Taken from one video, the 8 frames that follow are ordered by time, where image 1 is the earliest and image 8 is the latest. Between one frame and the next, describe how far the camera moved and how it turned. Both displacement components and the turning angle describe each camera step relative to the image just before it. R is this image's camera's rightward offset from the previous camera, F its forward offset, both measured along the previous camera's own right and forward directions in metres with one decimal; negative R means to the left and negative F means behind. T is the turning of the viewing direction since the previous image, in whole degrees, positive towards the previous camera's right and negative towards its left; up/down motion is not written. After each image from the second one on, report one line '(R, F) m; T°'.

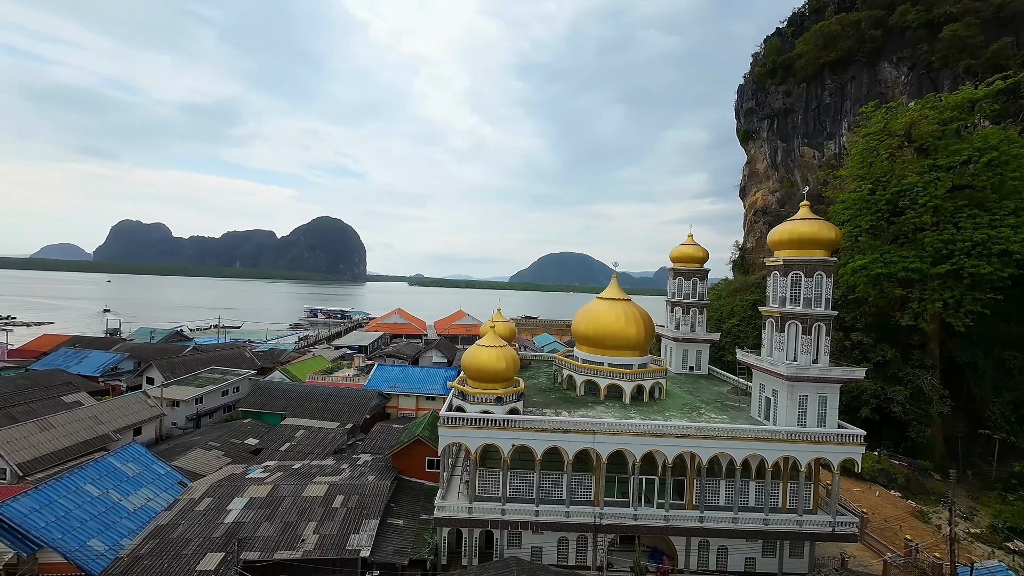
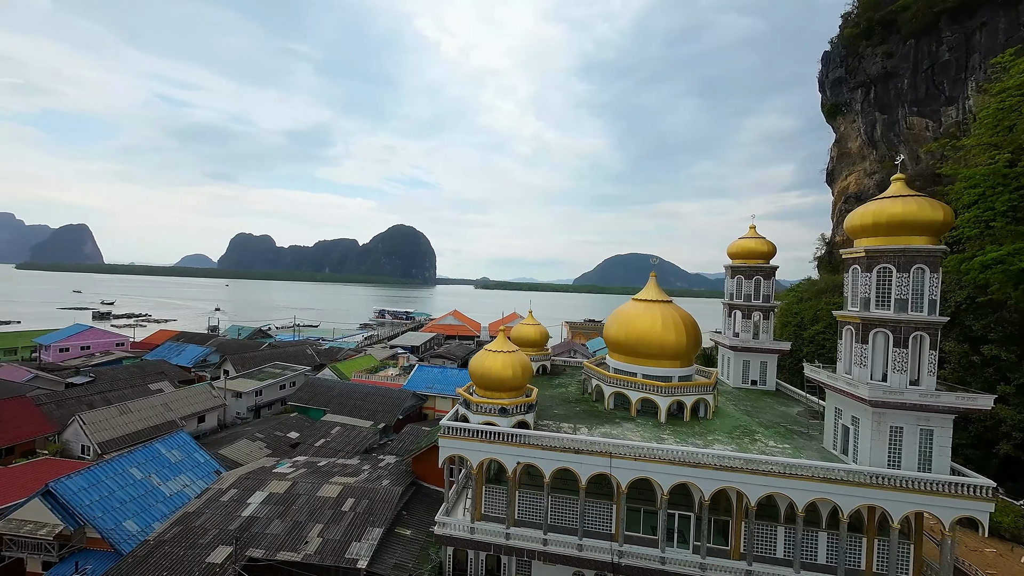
(+2.1, +1.6) m; -10°
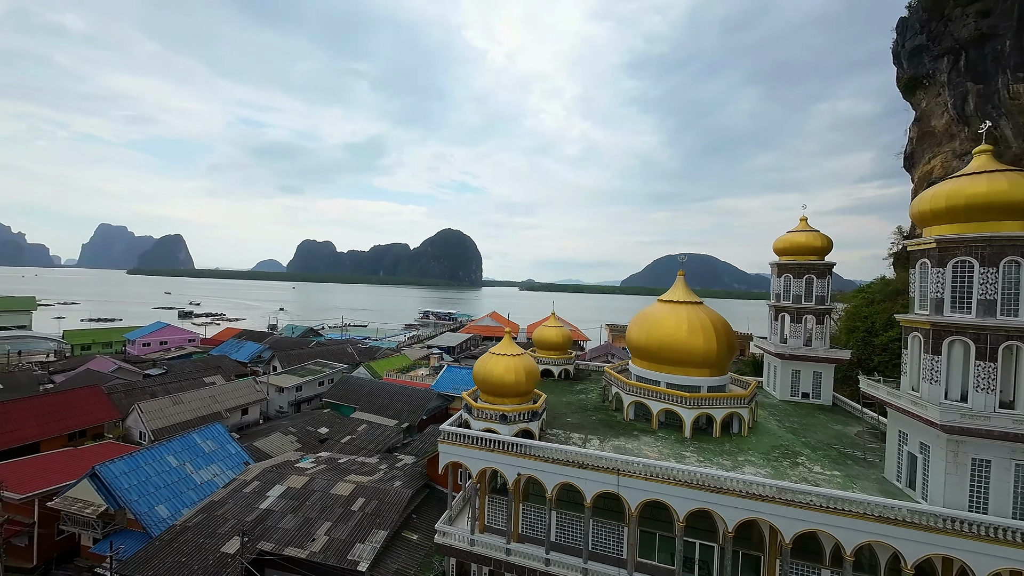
(+1.6, +0.9) m; -7°
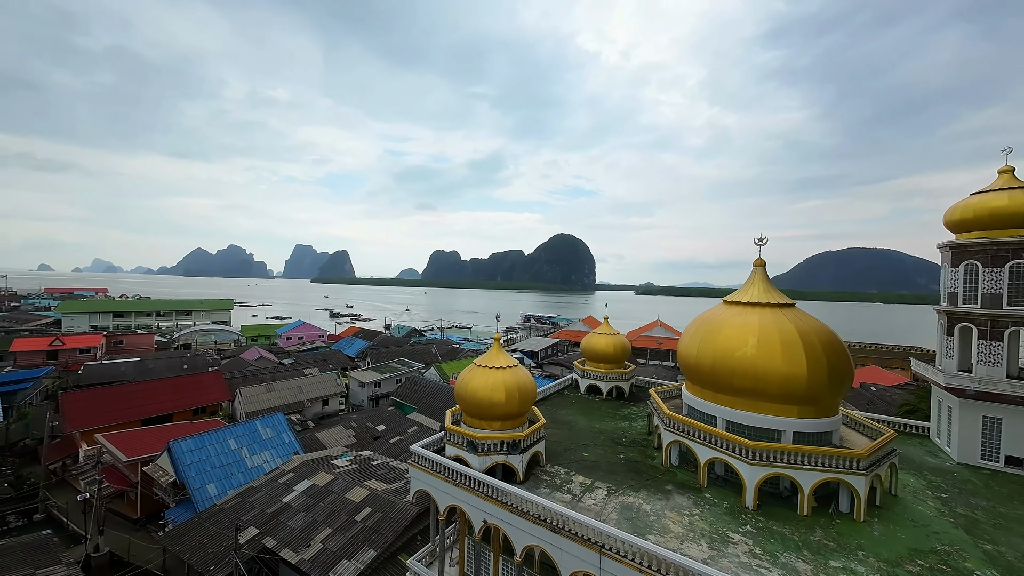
(+4.0, +3.3) m; -18°
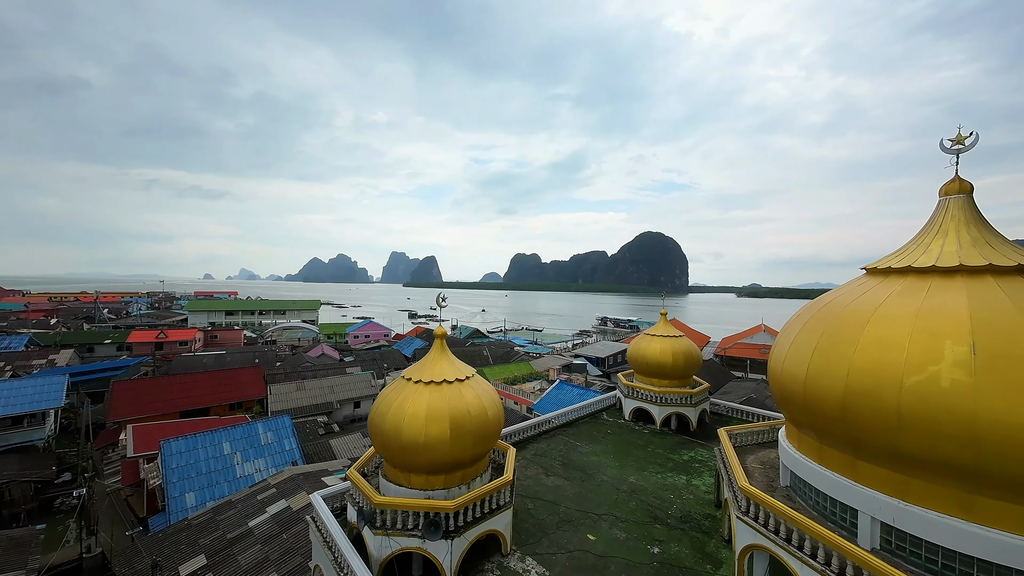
(+2.6, +5.0) m; -13°
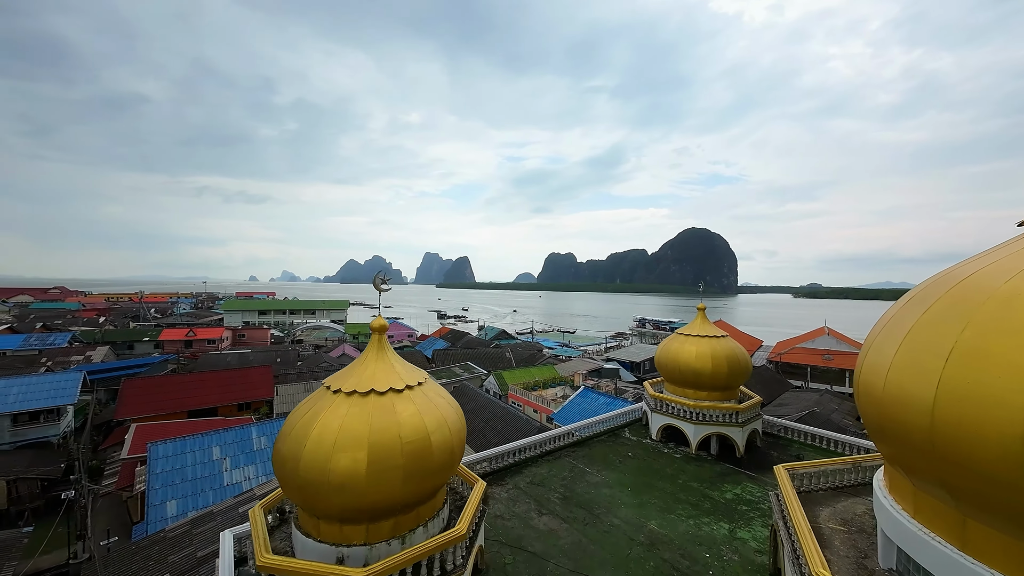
(+1.2, +2.4) m; -6°
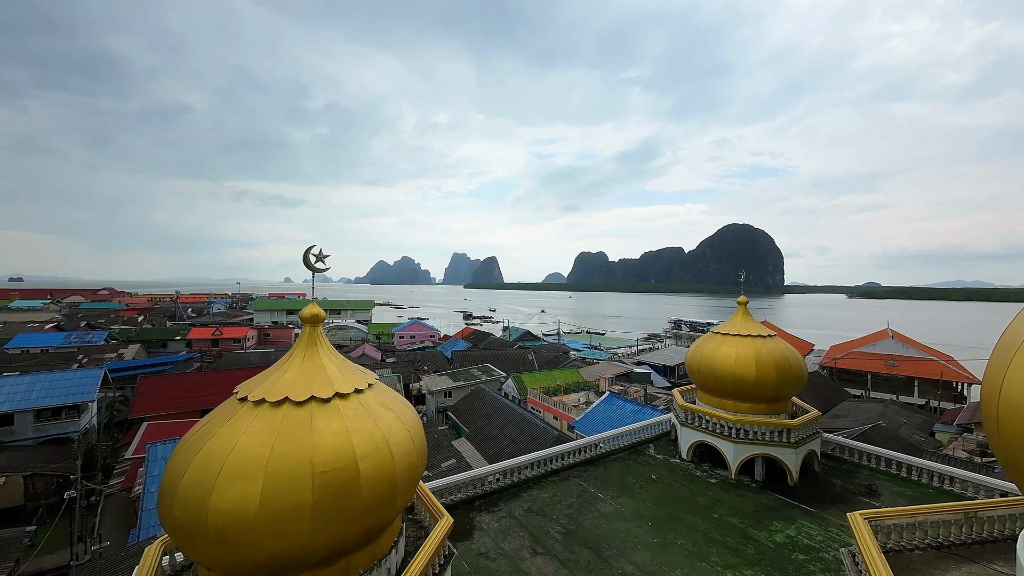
(+0.9, +1.7) m; -5°
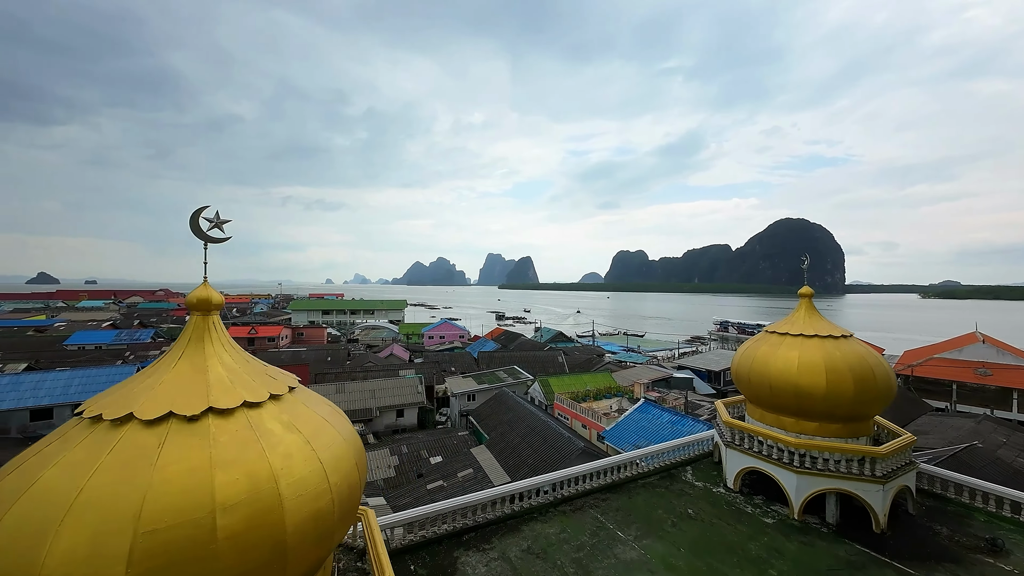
(+0.8, +1.6) m; -6°
